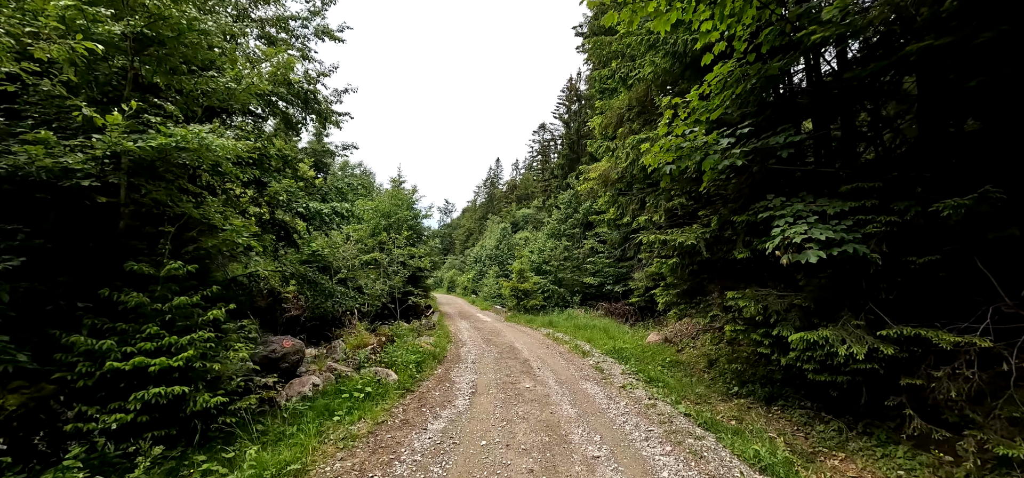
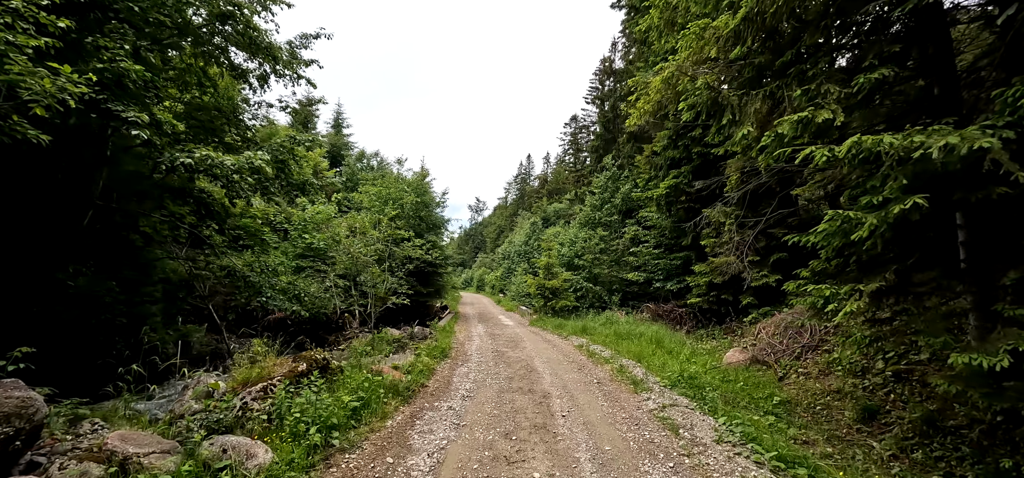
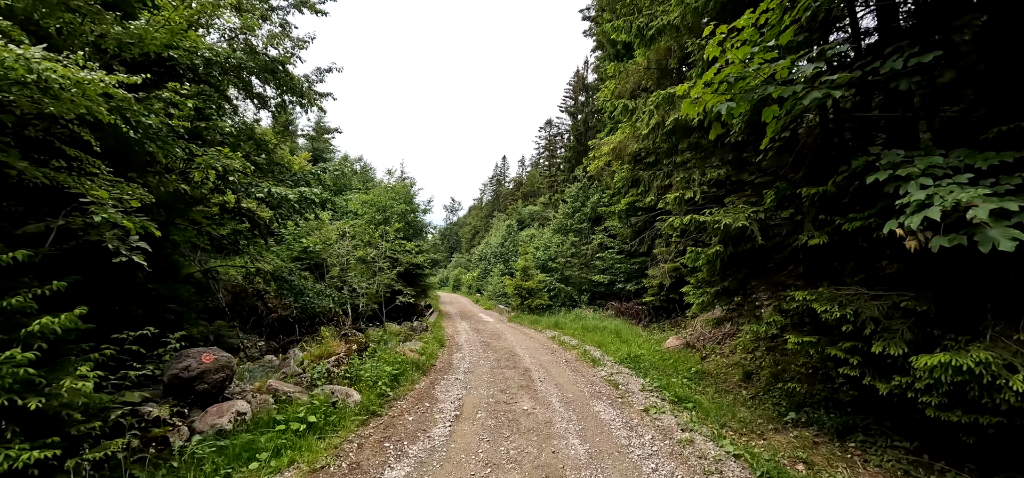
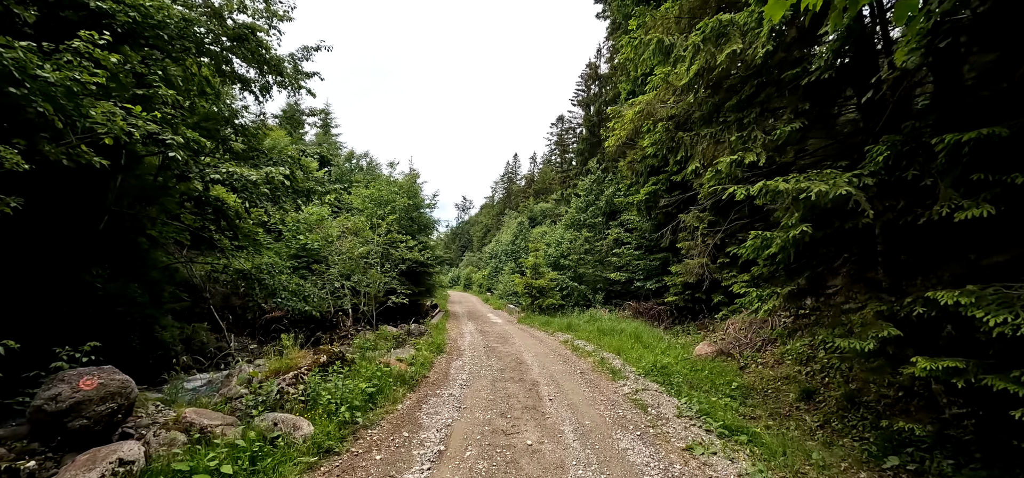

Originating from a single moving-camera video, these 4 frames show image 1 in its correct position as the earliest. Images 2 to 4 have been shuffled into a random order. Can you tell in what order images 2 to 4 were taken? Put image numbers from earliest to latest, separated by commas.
3, 4, 2
